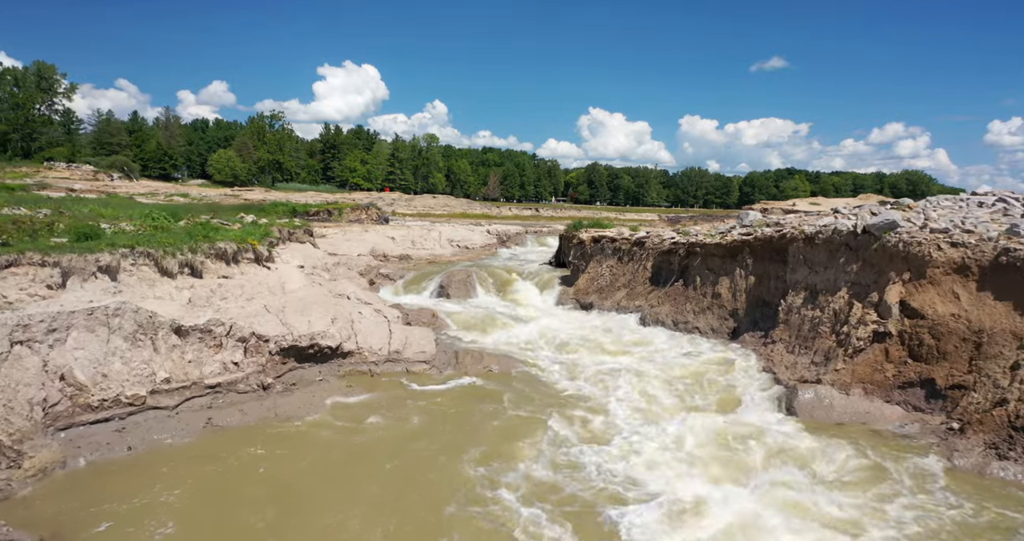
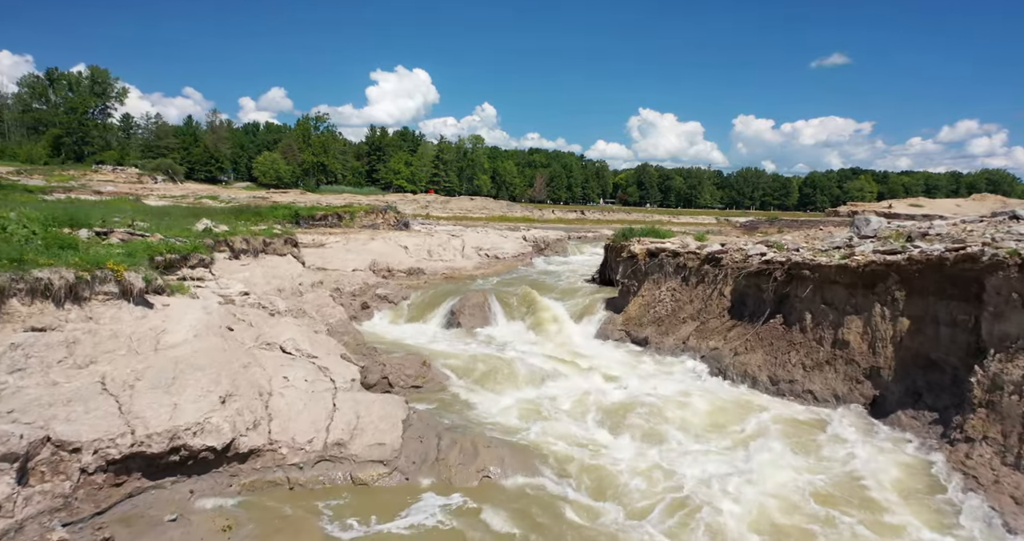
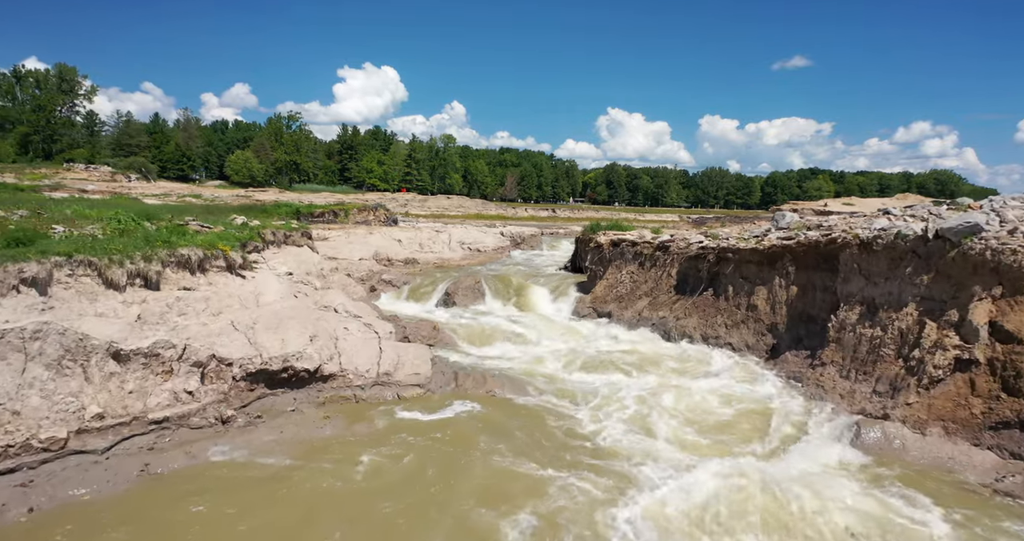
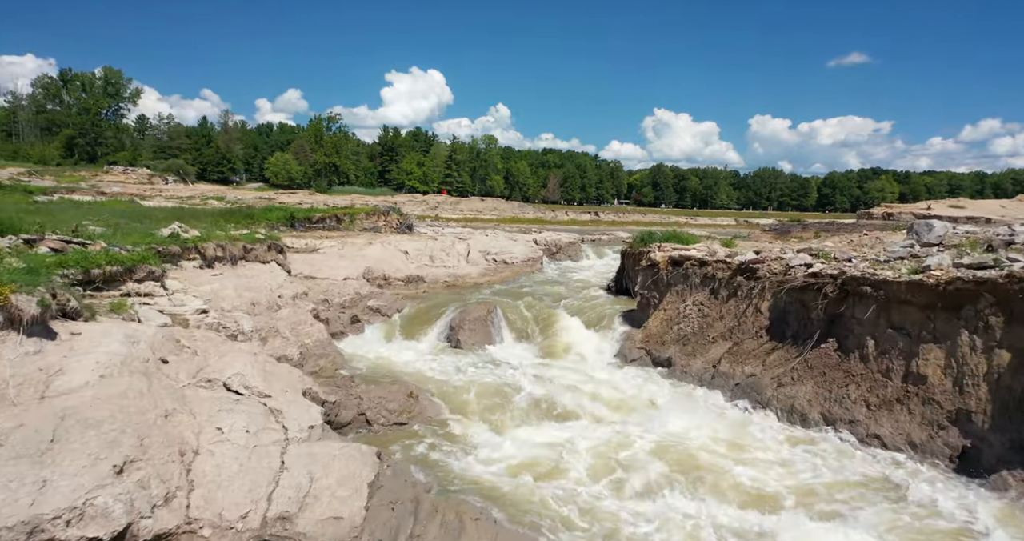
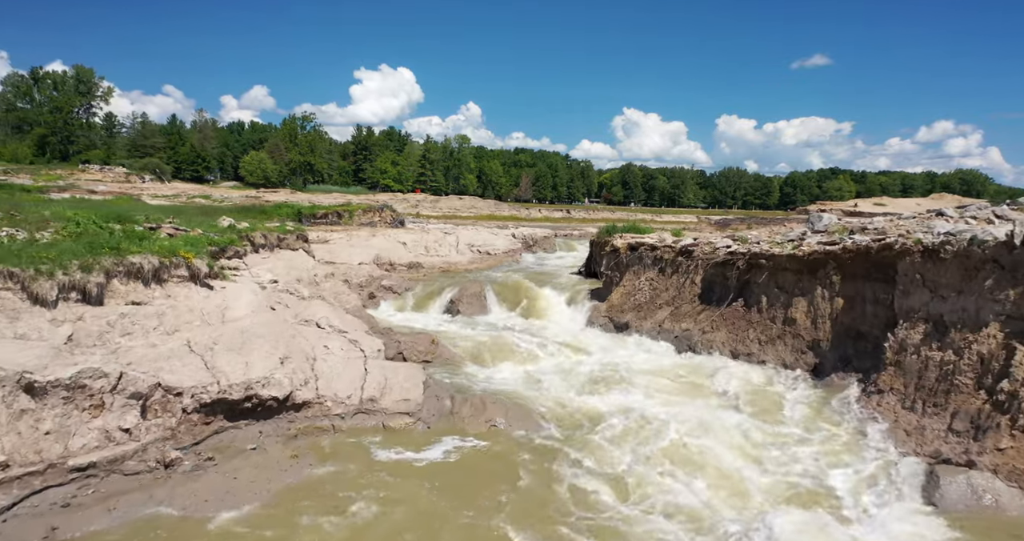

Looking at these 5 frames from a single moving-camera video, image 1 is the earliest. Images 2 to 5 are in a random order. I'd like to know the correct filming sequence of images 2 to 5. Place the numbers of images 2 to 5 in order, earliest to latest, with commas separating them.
3, 5, 2, 4
